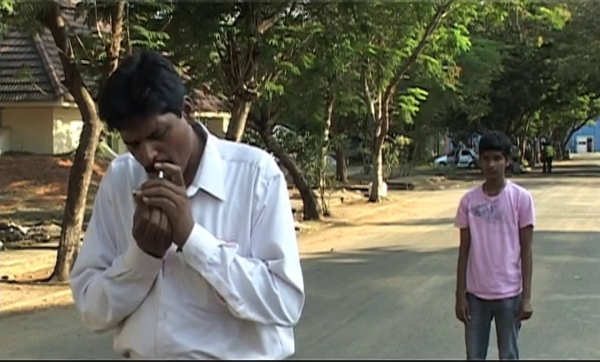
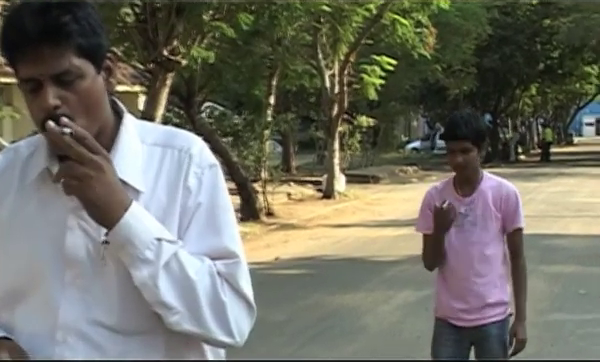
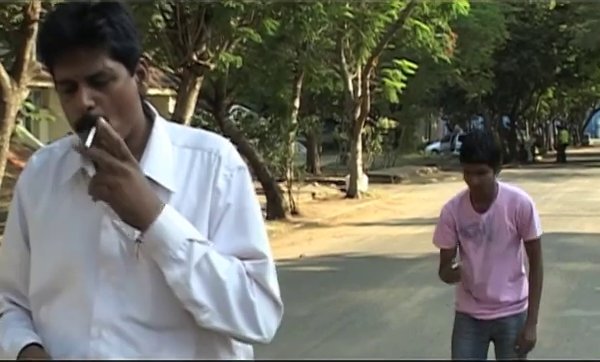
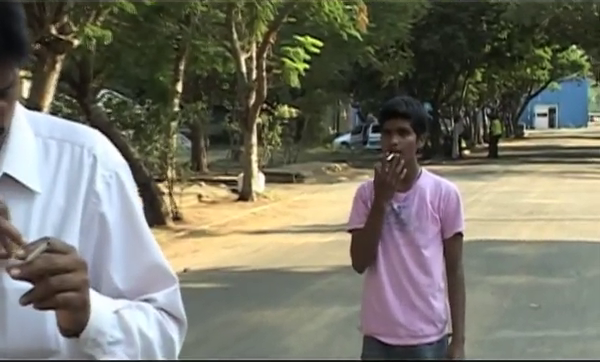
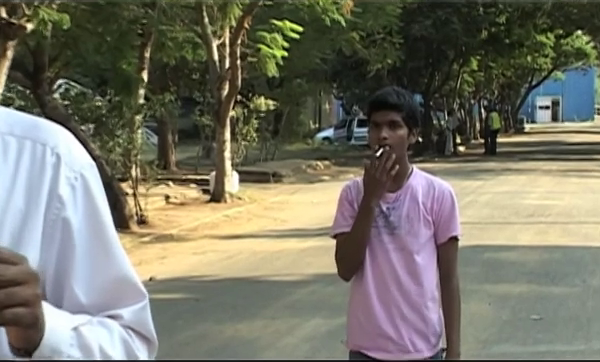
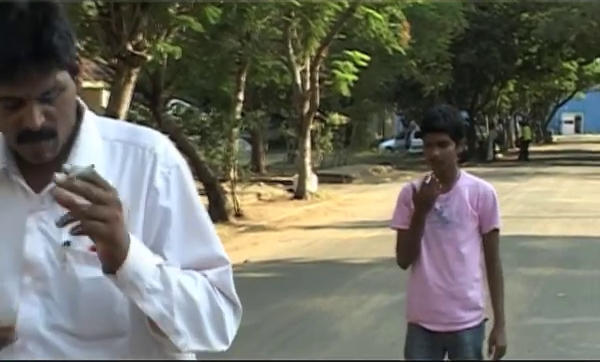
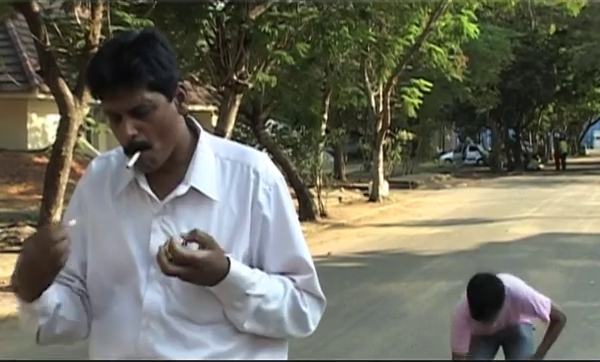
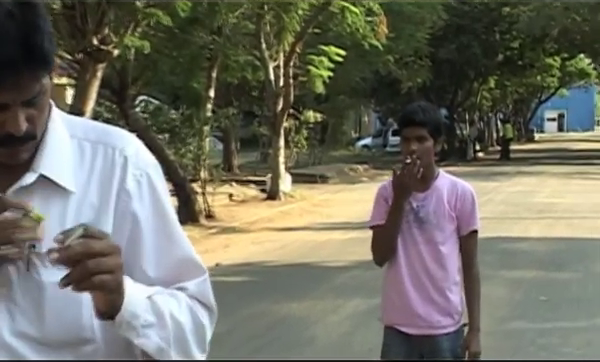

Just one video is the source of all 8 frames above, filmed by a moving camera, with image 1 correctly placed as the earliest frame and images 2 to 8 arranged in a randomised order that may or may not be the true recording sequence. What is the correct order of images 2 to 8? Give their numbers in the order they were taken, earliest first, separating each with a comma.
7, 3, 2, 6, 8, 4, 5
